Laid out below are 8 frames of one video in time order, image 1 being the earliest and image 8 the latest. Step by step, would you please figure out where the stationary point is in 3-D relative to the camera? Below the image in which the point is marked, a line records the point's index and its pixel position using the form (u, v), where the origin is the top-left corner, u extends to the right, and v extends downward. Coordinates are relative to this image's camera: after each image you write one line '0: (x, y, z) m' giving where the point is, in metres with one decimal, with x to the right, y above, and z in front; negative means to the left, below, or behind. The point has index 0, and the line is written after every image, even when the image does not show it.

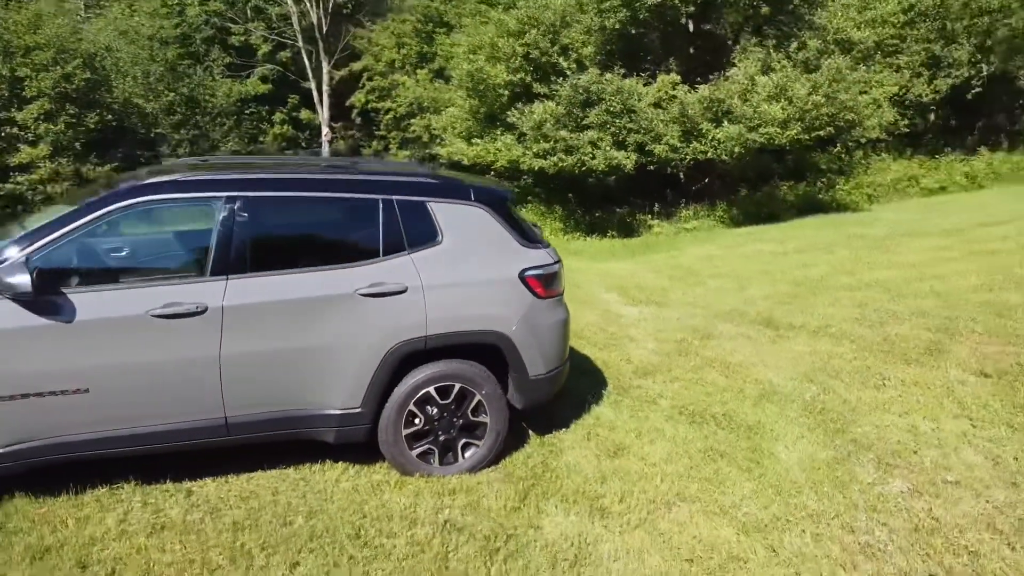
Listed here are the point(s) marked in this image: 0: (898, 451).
0: (+2.0, -0.8, +4.2) m
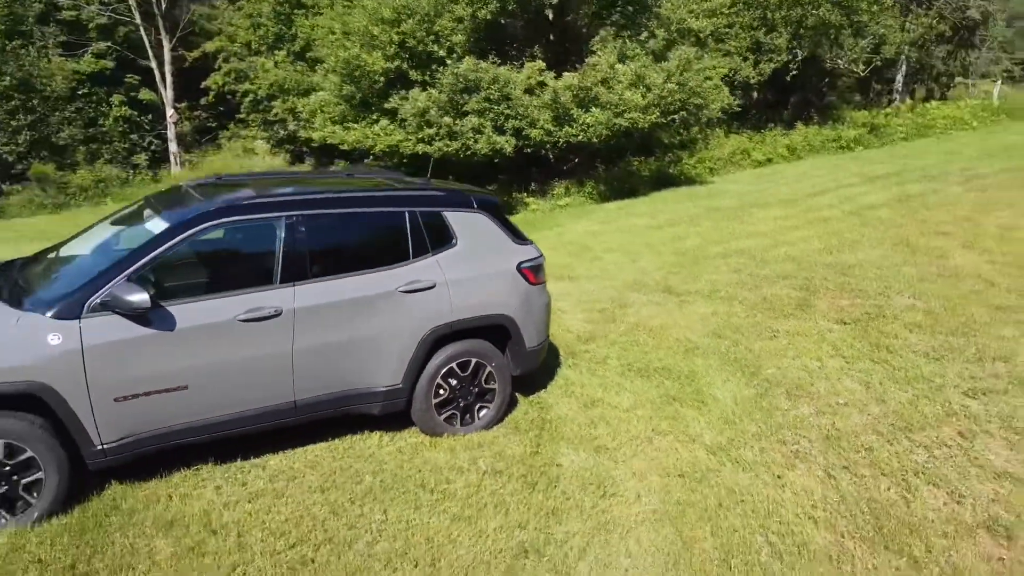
0: (+2.0, -0.7, +5.5) m
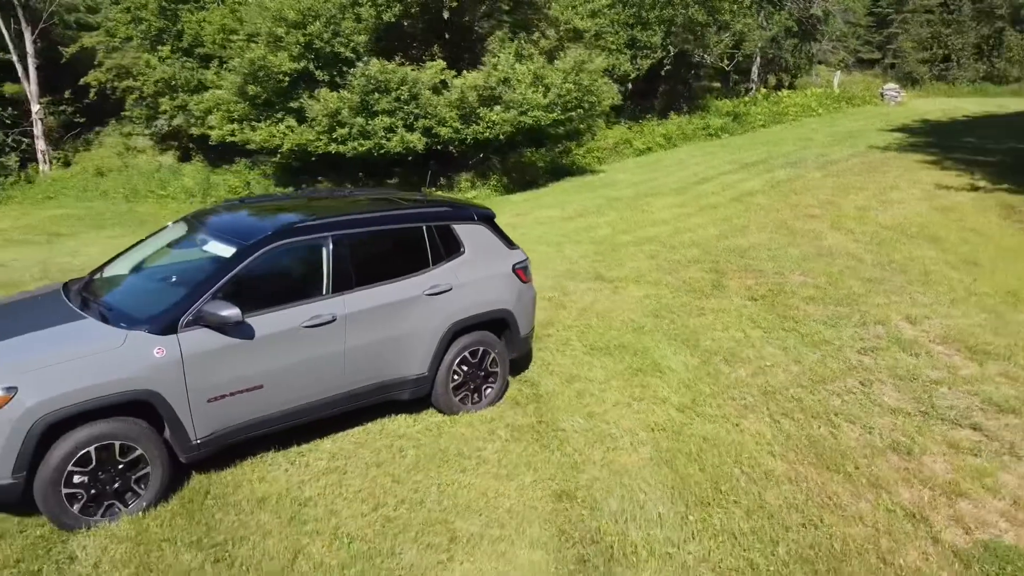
0: (+1.9, -0.5, +6.8) m
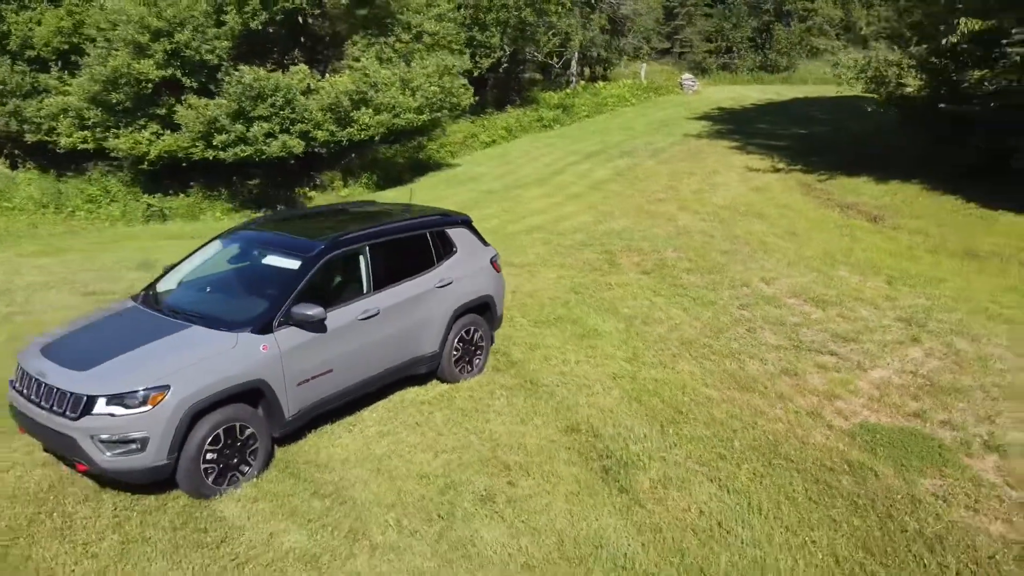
0: (+1.5, -0.3, +8.7) m
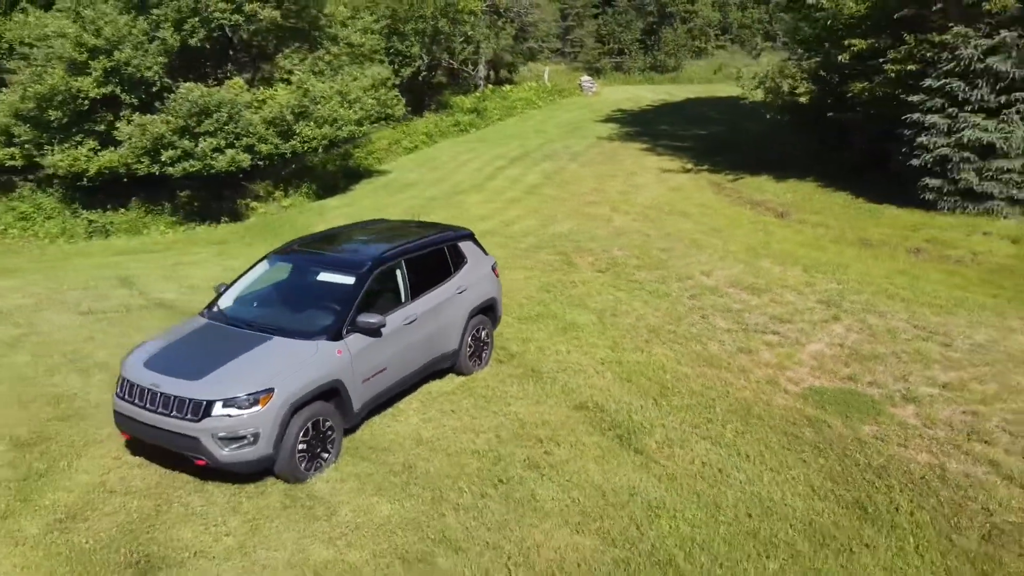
0: (+1.3, -0.3, +10.1) m
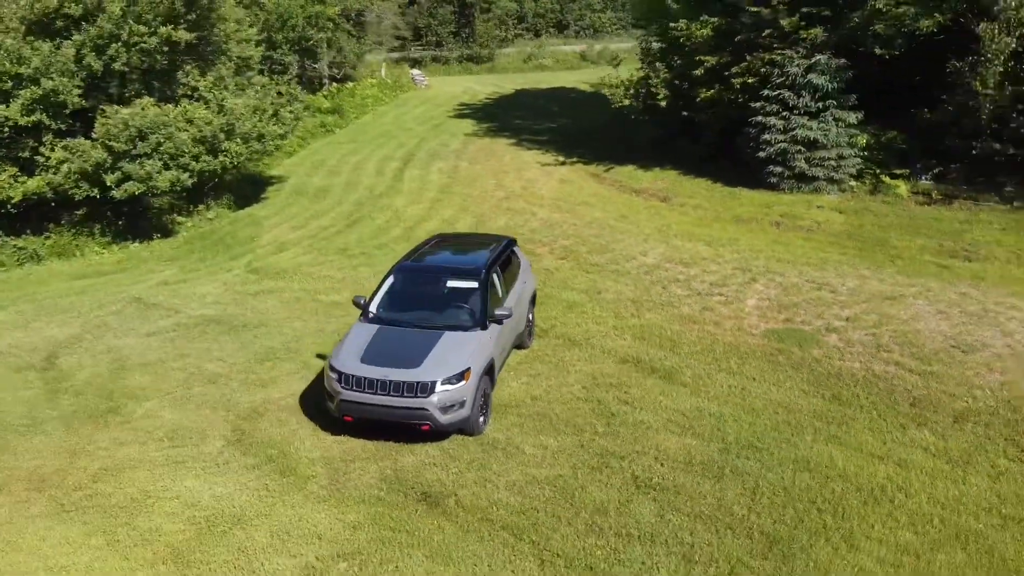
0: (+1.3, 0.0, +13.0) m
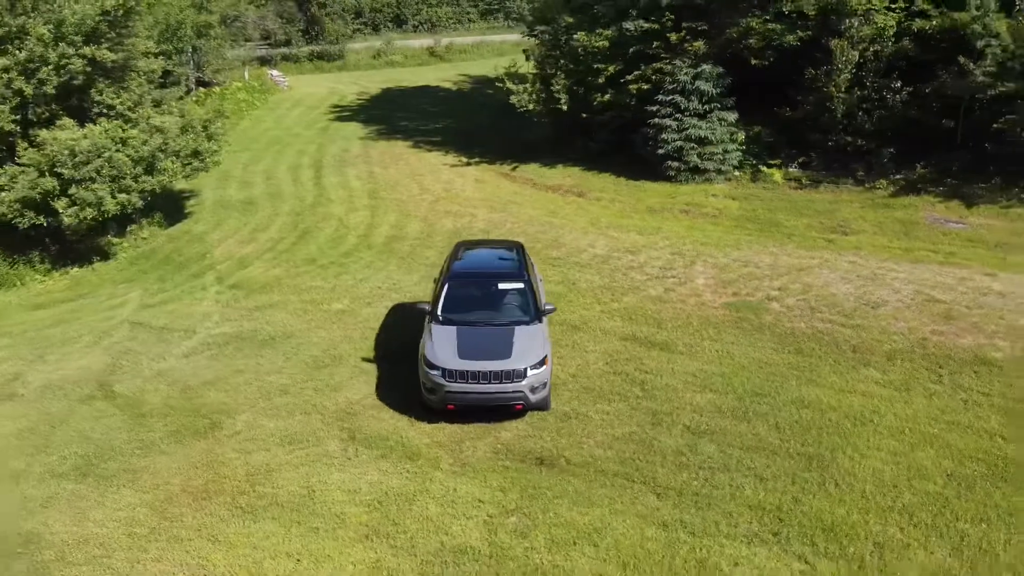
0: (+1.0, +0.2, +15.0) m
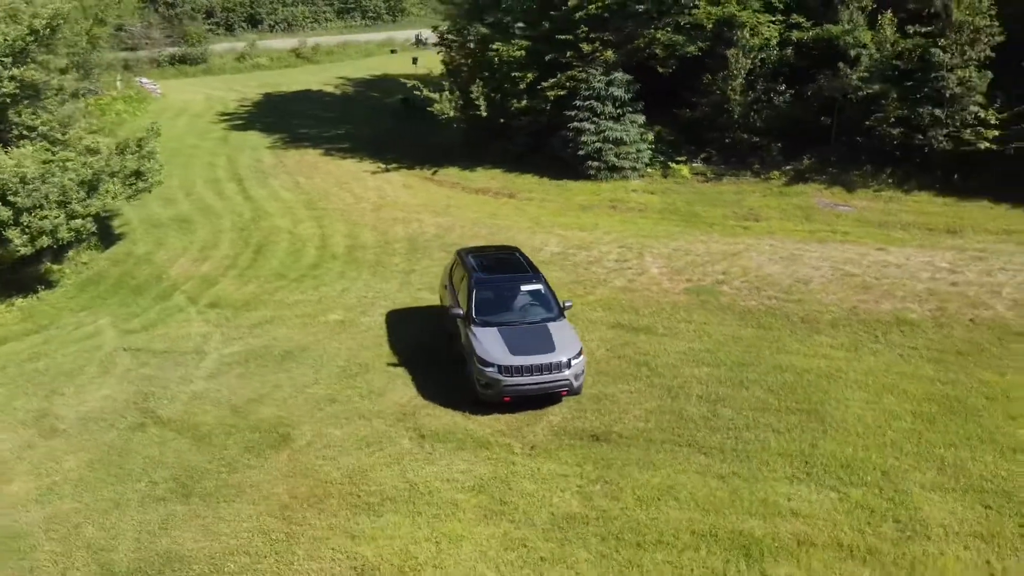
0: (+0.5, +0.2, +16.5) m
